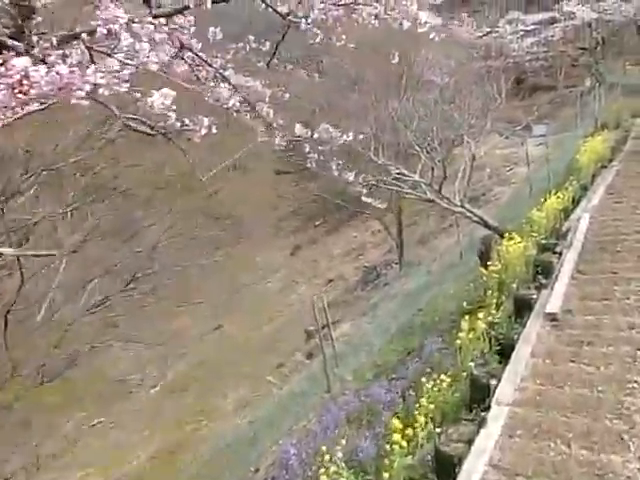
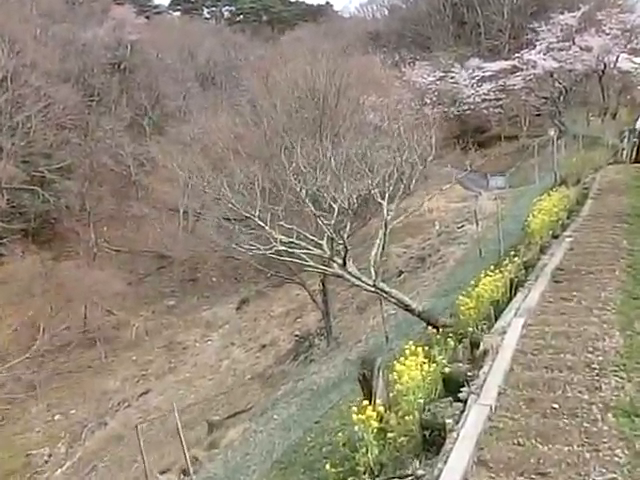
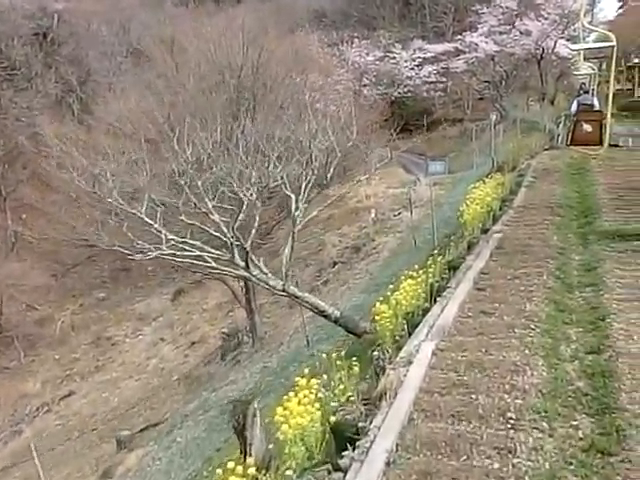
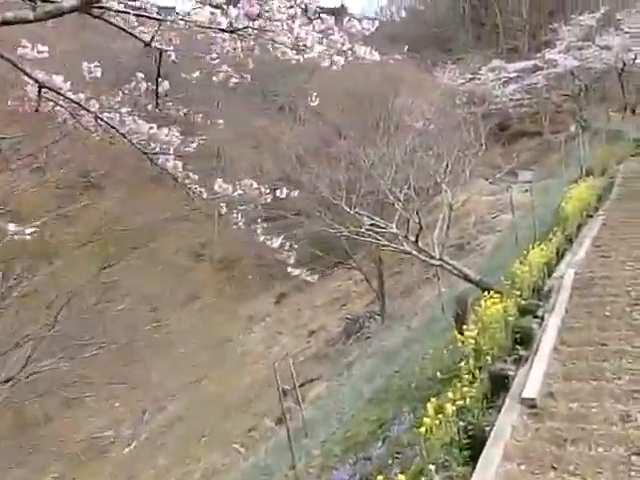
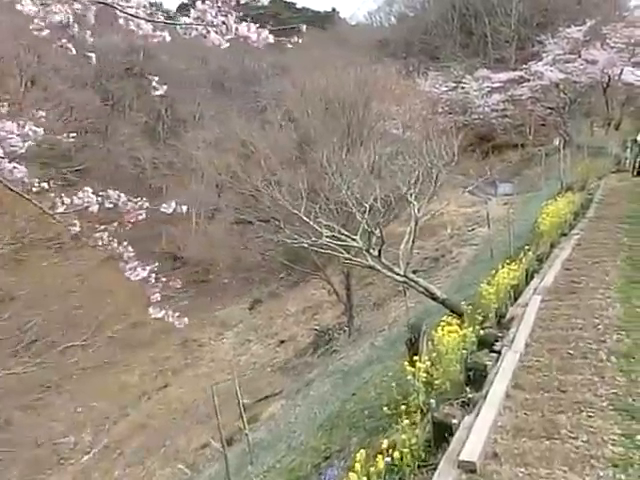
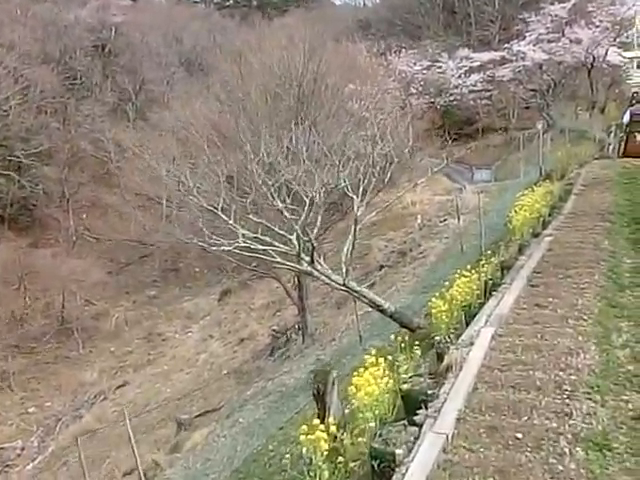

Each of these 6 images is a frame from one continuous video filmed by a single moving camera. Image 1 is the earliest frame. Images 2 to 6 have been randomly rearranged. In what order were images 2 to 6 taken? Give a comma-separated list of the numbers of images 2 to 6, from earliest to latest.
4, 5, 2, 6, 3
